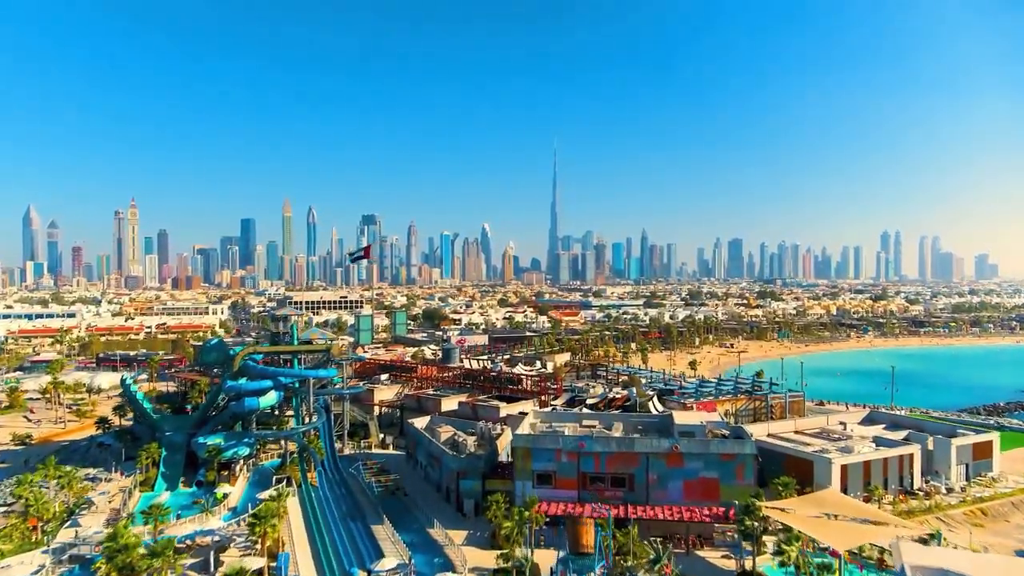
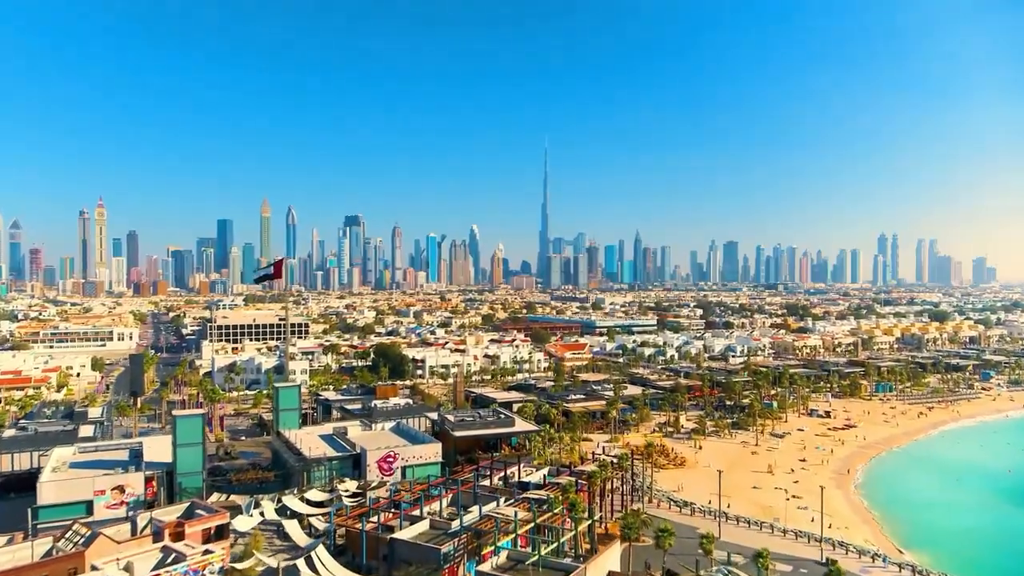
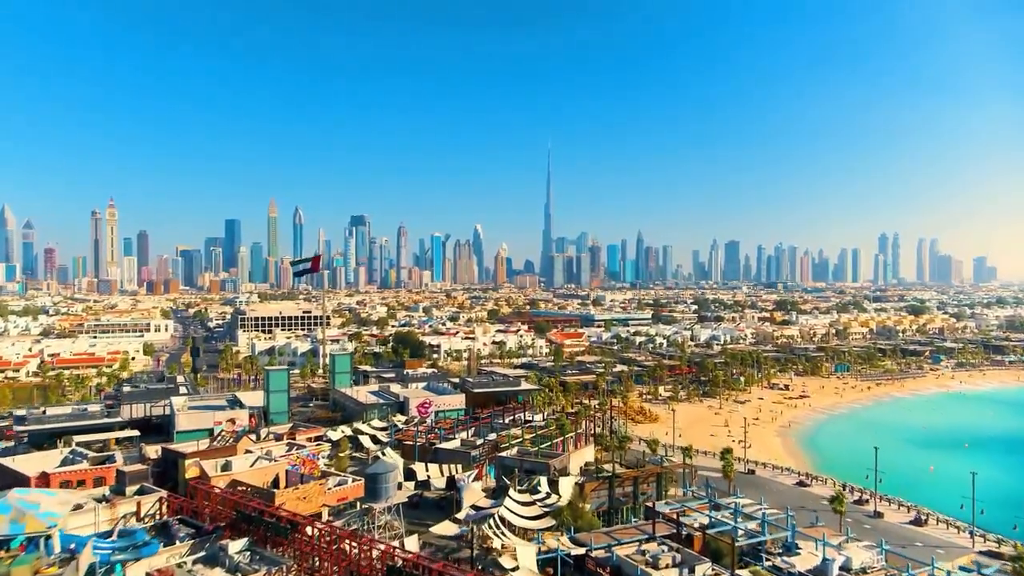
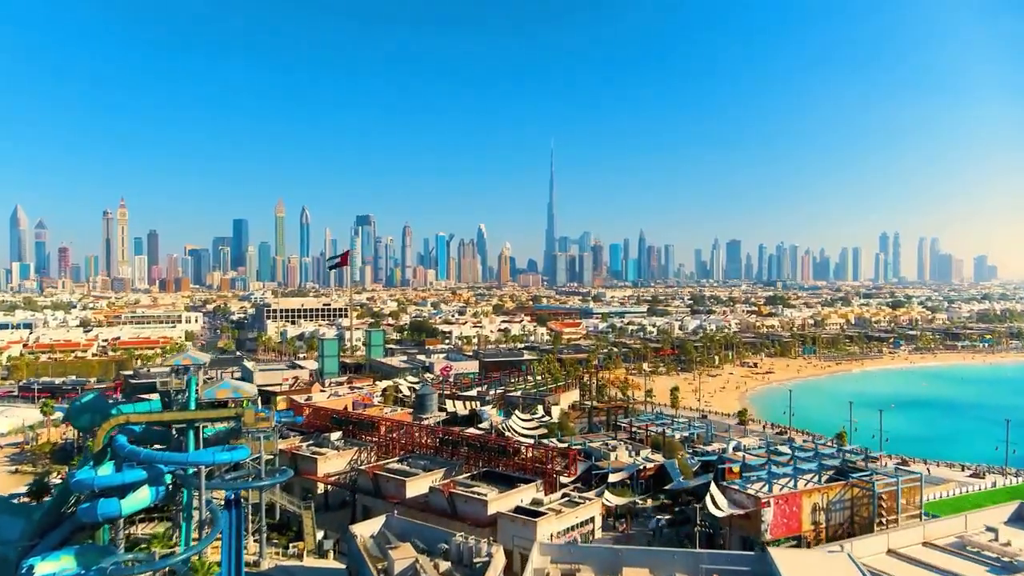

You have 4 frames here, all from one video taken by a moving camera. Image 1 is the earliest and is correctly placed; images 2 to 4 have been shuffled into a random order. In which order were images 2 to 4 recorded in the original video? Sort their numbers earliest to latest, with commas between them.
4, 3, 2
